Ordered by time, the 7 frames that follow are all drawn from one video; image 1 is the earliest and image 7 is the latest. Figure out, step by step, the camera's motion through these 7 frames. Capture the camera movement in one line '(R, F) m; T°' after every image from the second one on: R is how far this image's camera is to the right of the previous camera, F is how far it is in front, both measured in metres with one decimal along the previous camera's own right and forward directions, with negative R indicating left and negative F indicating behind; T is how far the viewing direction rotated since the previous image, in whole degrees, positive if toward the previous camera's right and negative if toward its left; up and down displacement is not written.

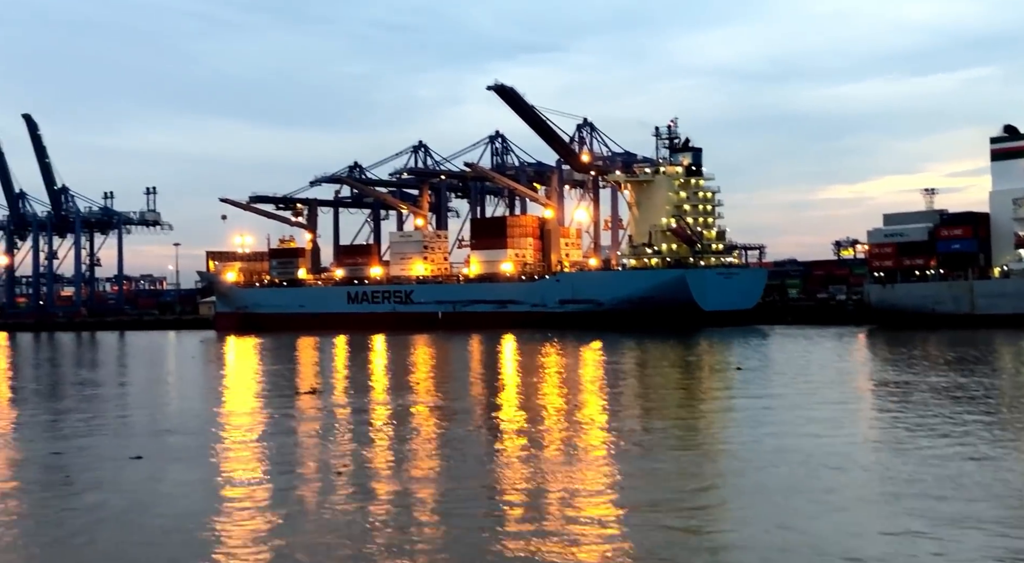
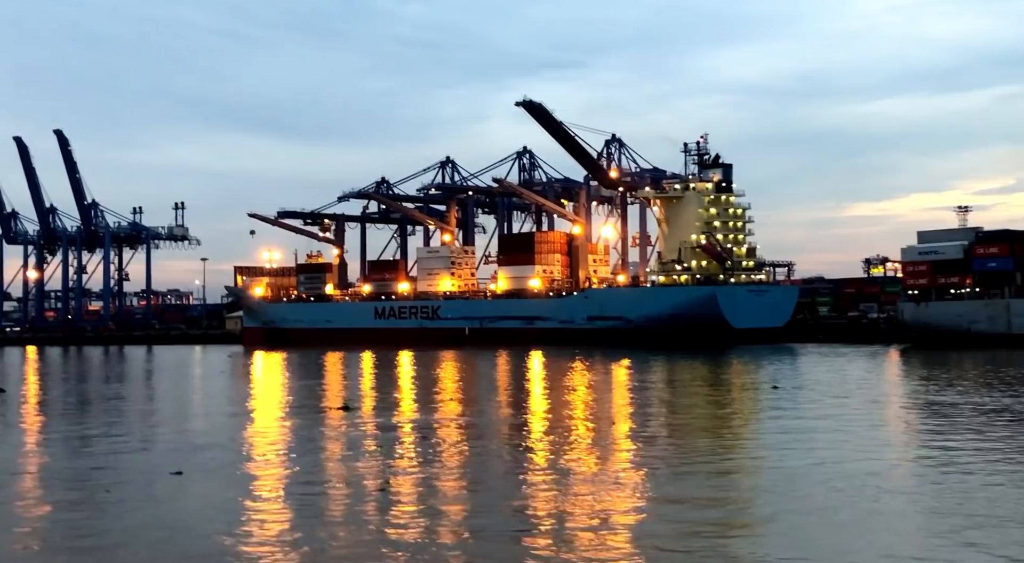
(0.0, +0.2) m; -1°
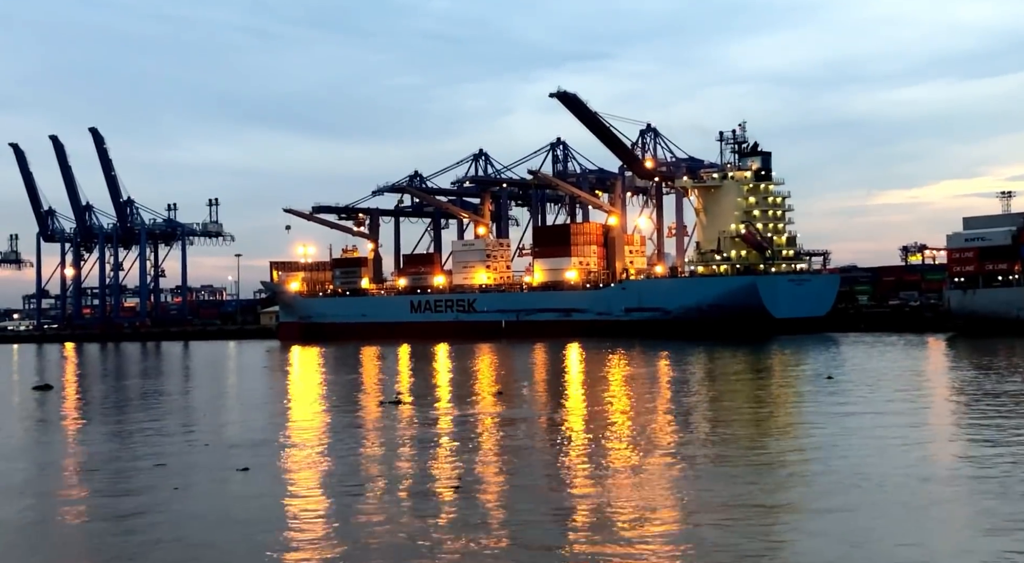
(-0.1, +0.4) m; -1°
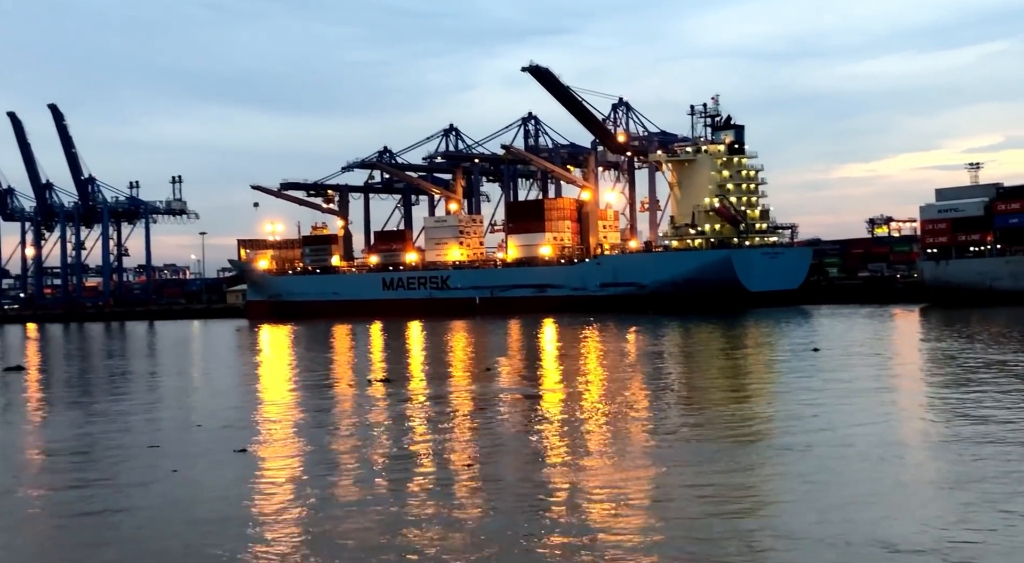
(0.0, +0.4) m; +1°
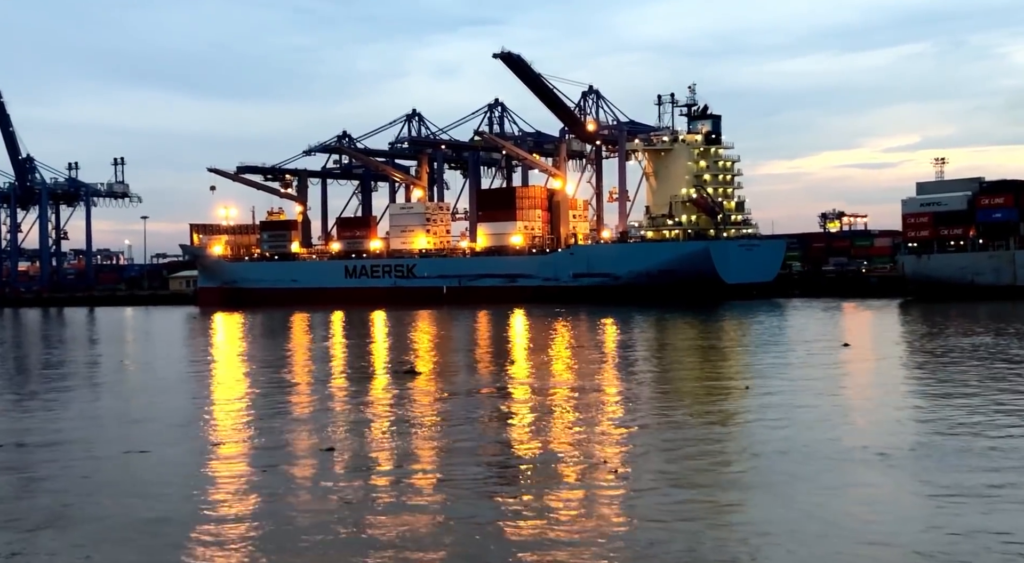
(-0.2, +1.3) m; +2°
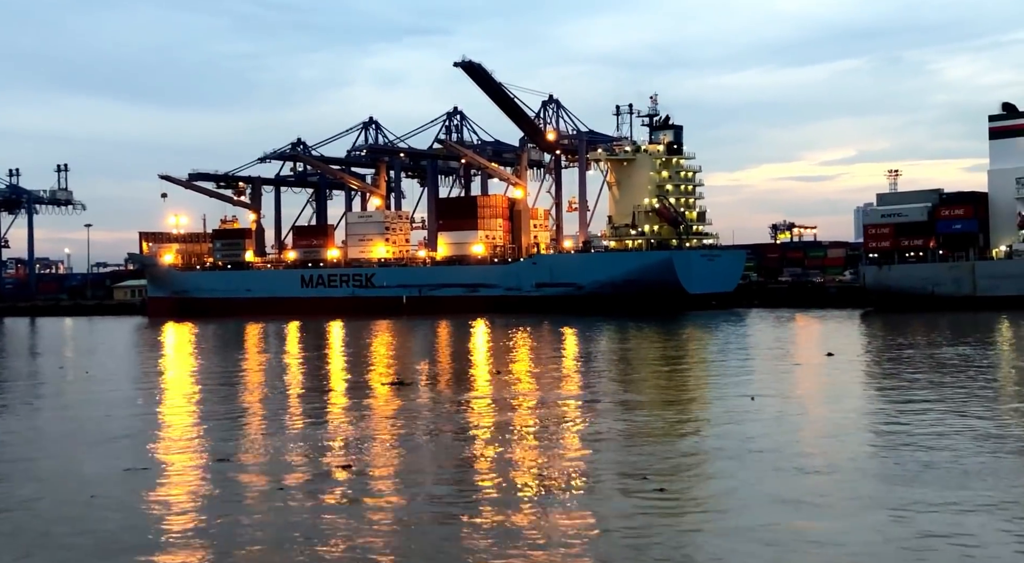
(-0.1, +0.5) m; +2°
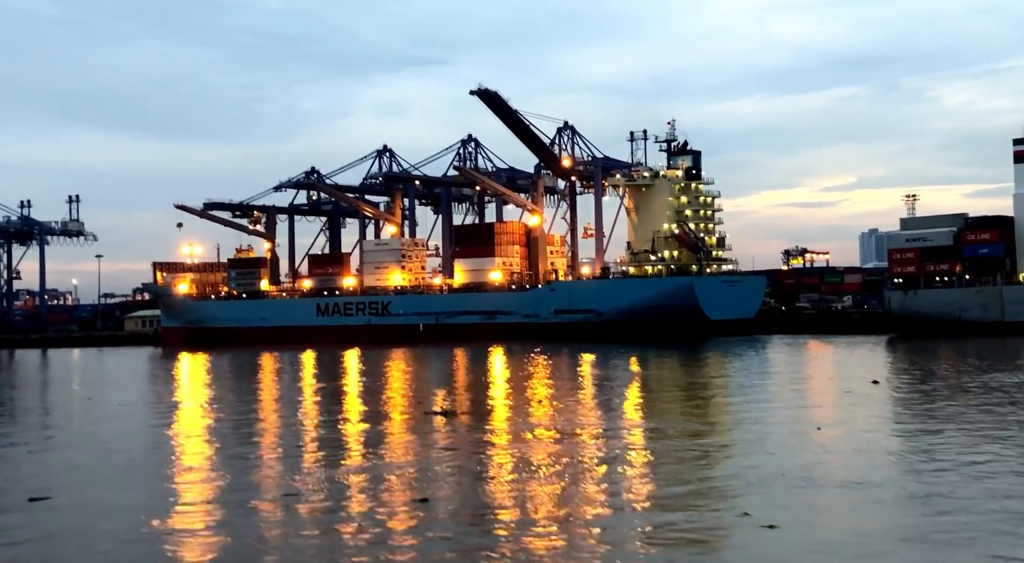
(-0.1, +0.4) m; -1°
